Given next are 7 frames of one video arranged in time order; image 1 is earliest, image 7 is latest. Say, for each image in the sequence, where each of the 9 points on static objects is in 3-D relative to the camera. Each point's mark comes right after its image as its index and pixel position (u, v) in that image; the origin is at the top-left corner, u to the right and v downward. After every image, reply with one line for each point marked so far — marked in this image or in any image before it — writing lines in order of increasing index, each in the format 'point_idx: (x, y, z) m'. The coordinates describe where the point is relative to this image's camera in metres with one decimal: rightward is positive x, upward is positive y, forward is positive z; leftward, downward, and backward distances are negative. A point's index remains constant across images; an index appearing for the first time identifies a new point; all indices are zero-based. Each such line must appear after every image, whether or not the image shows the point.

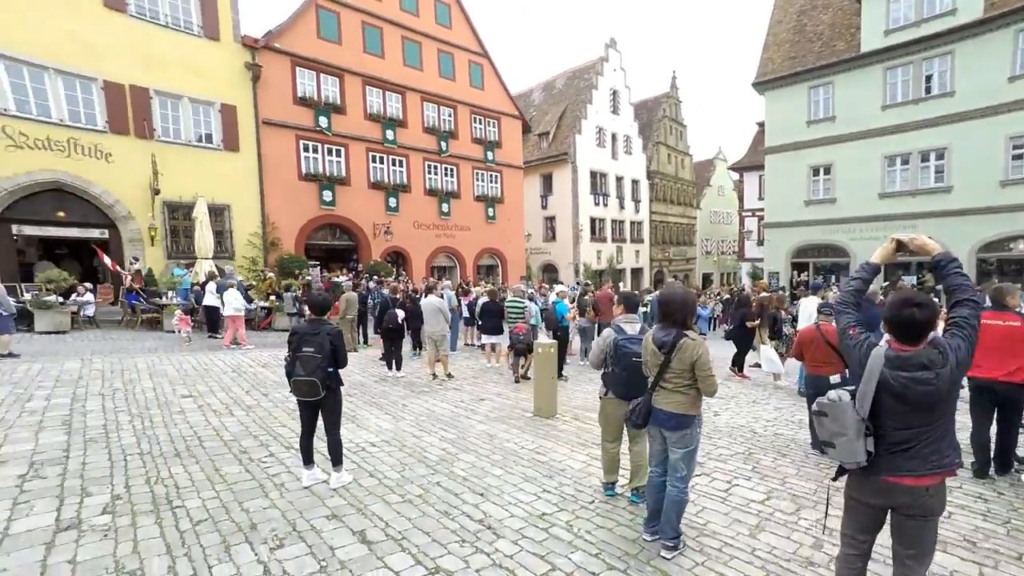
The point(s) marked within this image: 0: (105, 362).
0: (-7.9, -1.5, +9.4) m
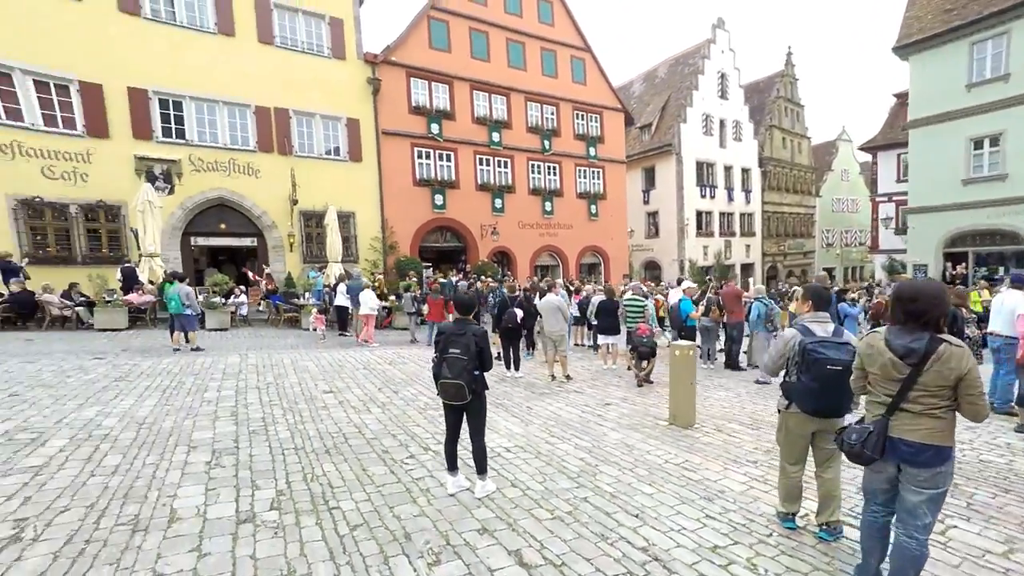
0: (-5.5, -1.5, +10.4) m
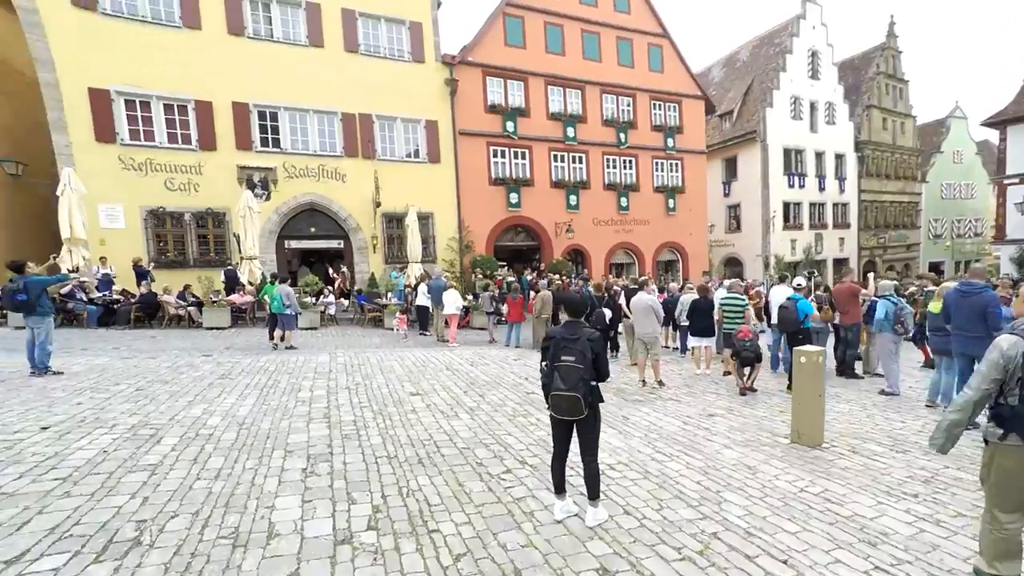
0: (-3.6, -1.5, +10.6) m
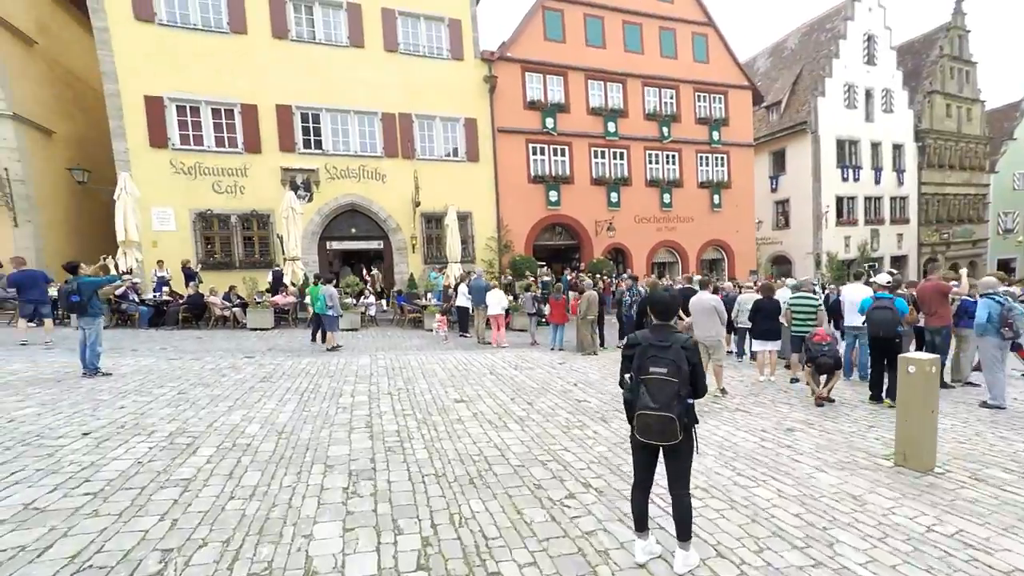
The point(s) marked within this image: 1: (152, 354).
0: (-2.7, -1.5, +10.4) m
1: (-7.4, -1.3, +9.9) m
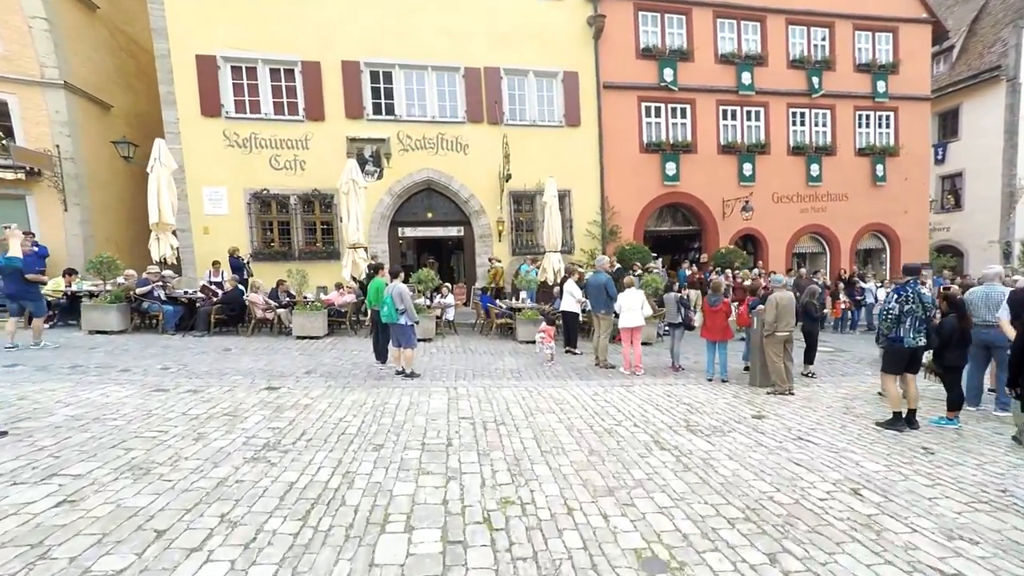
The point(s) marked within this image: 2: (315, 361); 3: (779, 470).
0: (-0.5, -1.5, +6.6) m
1: (-5.2, -1.3, +6.8) m
2: (-3.5, -1.3, +8.7) m
3: (+2.5, -1.7, +4.5) m
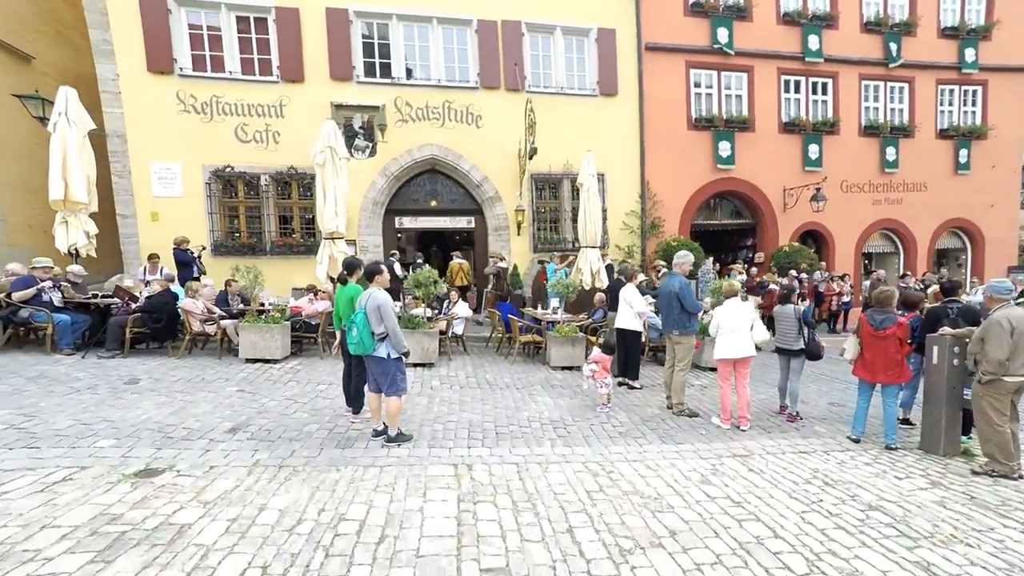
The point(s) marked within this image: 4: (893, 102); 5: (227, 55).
0: (0.0, -1.6, +3.6) m
1: (-4.8, -1.3, +3.9) m
2: (-3.0, -1.4, +5.7) m
3: (+2.9, -1.8, +1.5) m
4: (+13.7, +6.6, +17.2) m
5: (-7.1, +5.8, +11.9) m
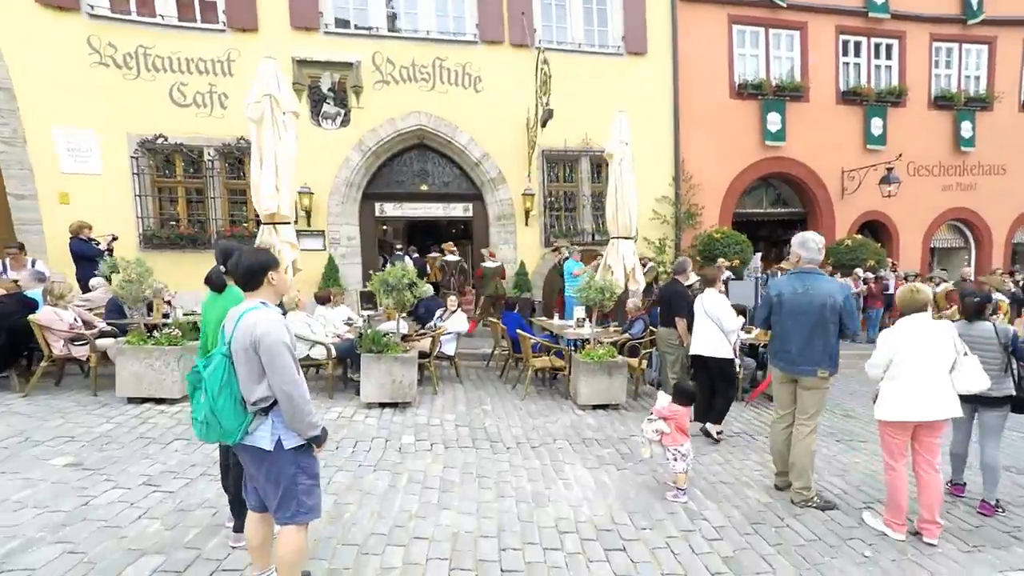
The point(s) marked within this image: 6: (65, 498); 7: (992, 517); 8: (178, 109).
0: (+0.1, -1.7, +1.1) m
1: (-4.7, -1.4, +1.4) m
2: (-2.9, -1.4, +3.2) m
3: (+3.0, -1.9, -1.0) m
4: (+13.8, +6.6, +14.6) m
5: (-6.9, +5.7, +9.4) m
6: (-3.0, -1.4, +3.3) m
7: (+3.8, -1.7, +3.6) m
8: (-6.6, +3.5, +9.5) m
